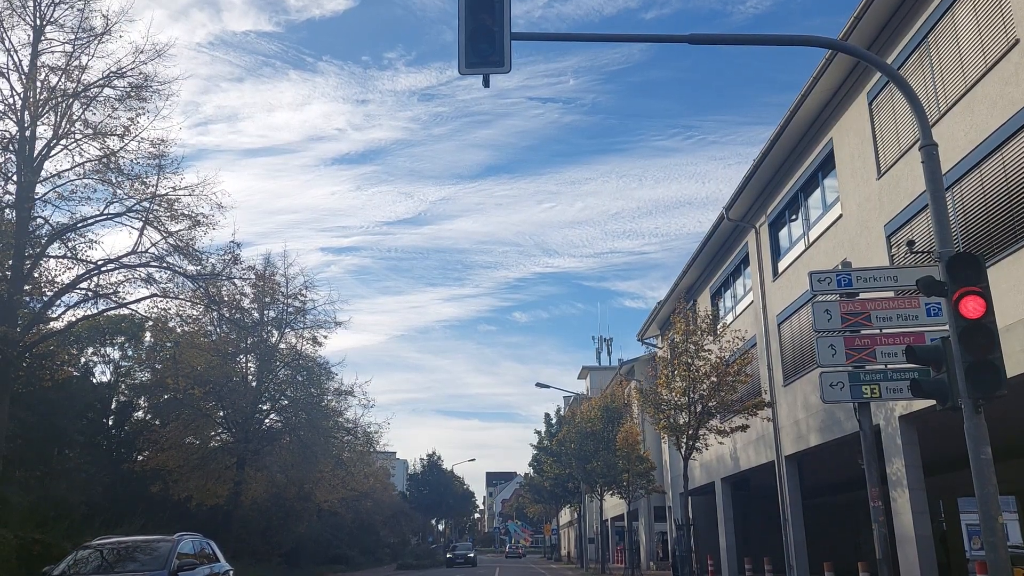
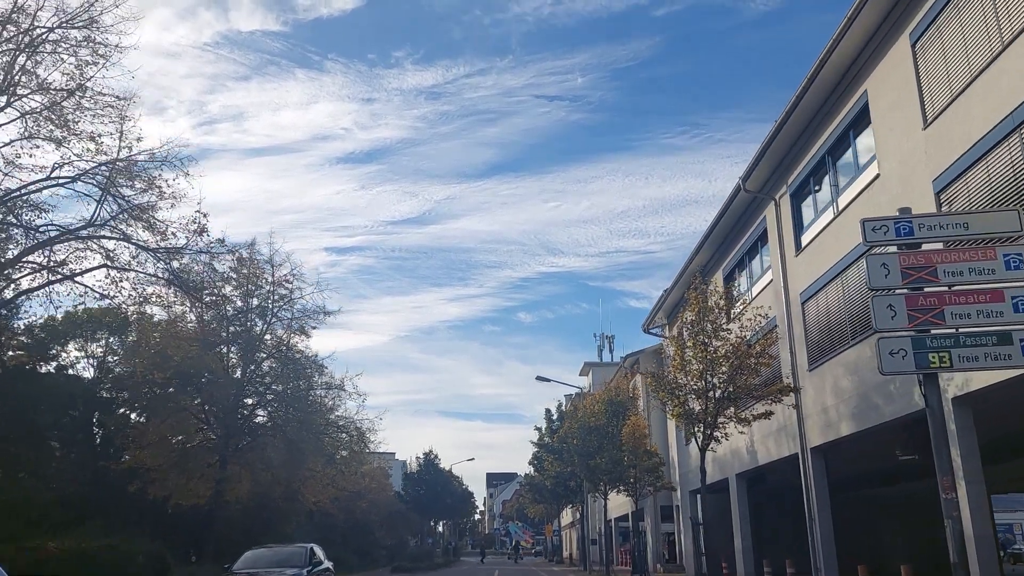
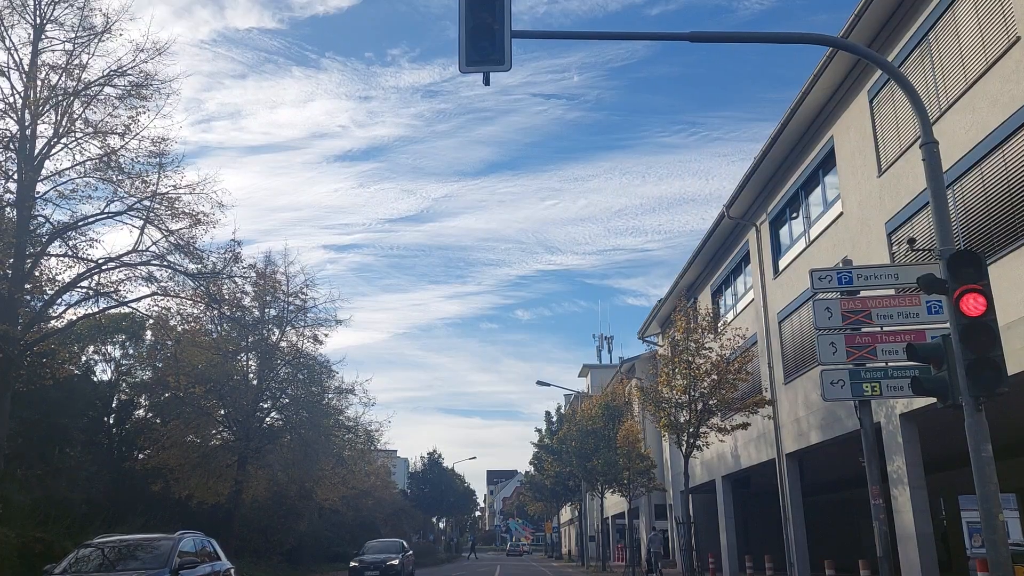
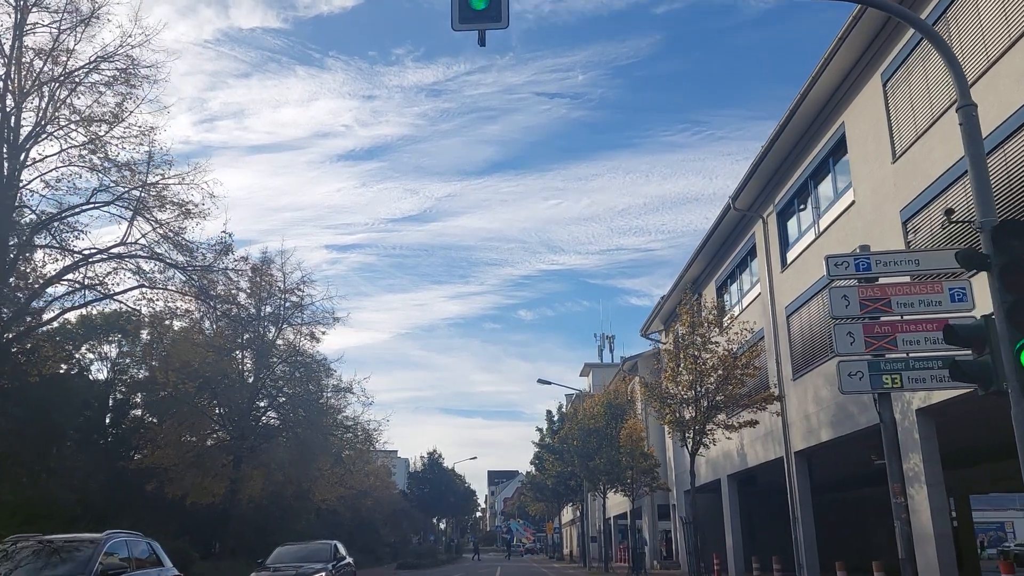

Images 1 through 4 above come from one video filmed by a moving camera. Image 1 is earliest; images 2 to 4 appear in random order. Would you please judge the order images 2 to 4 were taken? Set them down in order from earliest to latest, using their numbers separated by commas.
3, 4, 2
